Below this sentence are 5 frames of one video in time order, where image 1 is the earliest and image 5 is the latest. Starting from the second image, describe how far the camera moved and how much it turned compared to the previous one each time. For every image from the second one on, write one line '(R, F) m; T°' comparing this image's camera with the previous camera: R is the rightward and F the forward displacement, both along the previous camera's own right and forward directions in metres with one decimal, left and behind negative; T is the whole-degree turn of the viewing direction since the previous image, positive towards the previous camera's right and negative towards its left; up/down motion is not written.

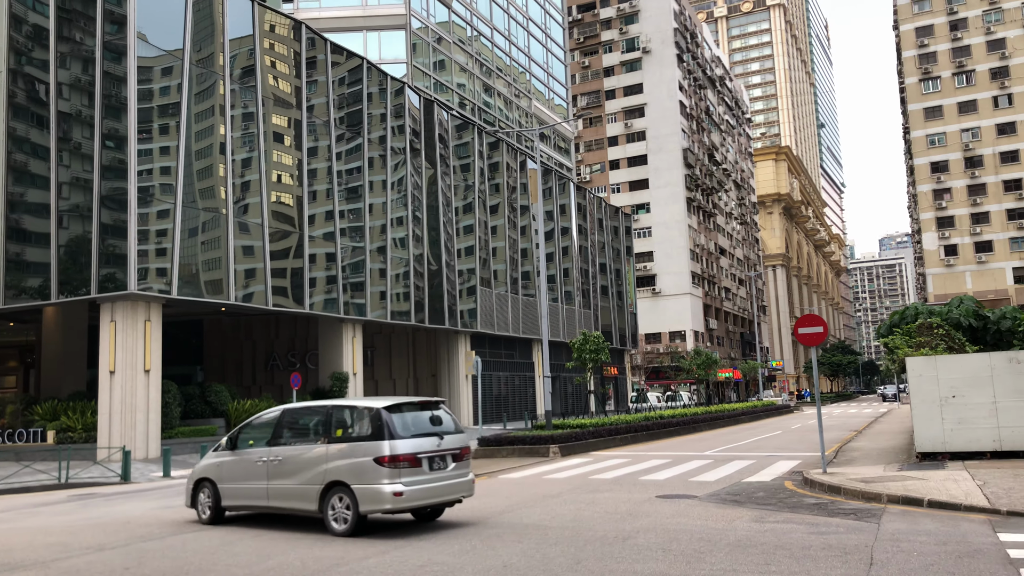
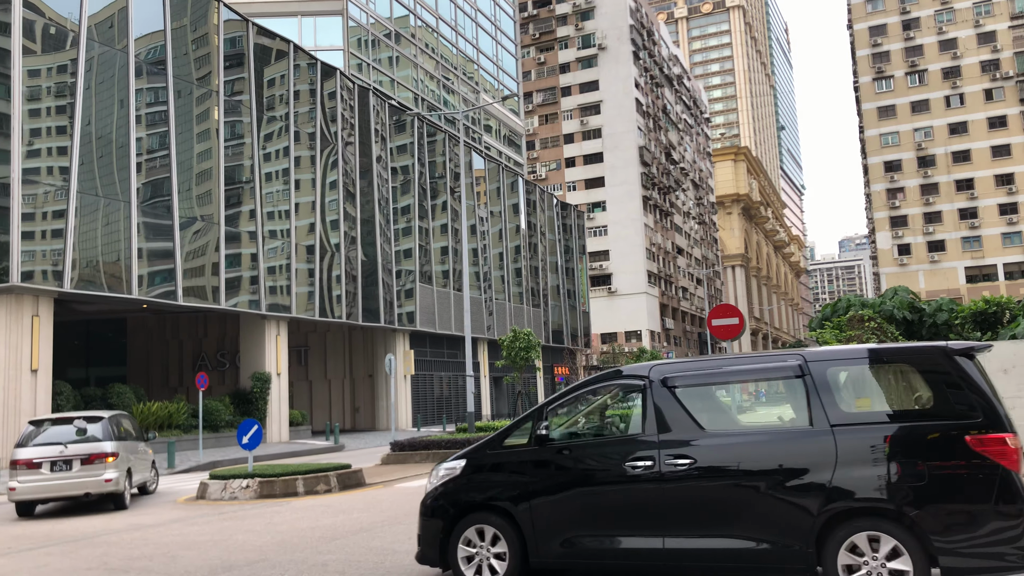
(+1.1, +1.4) m; +2°
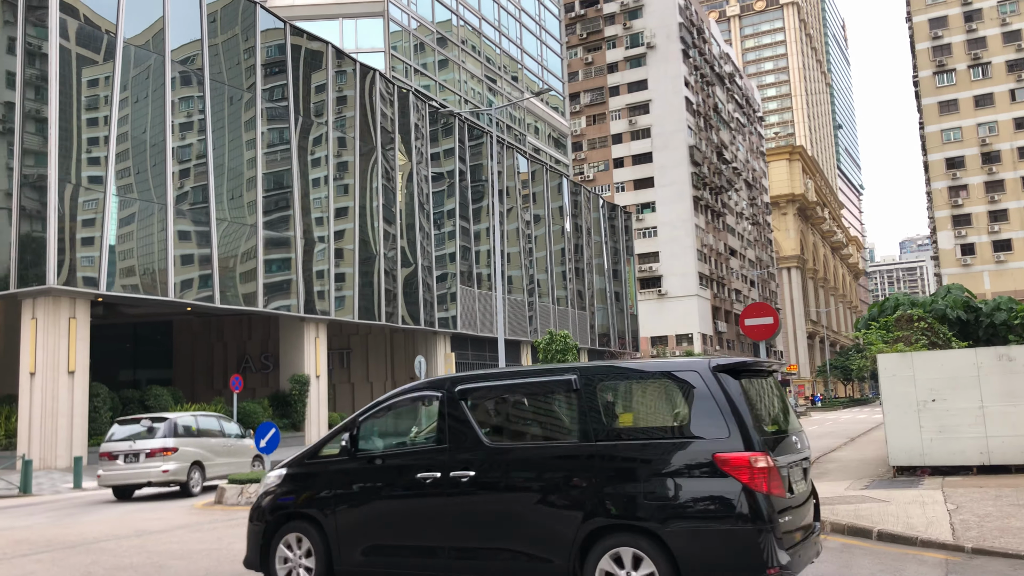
(+0.4, +0.6) m; -3°
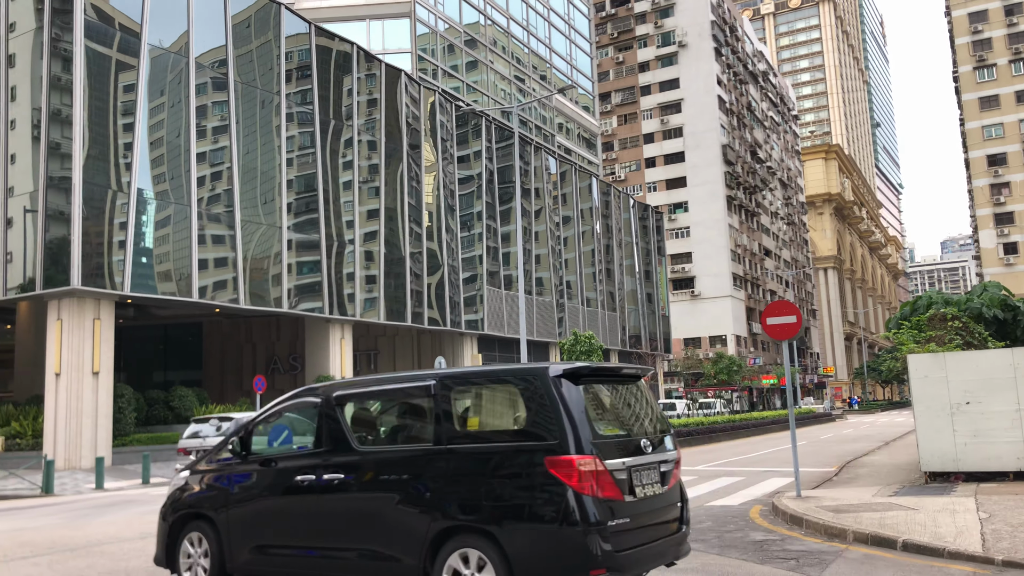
(+0.3, +0.3) m; -2°
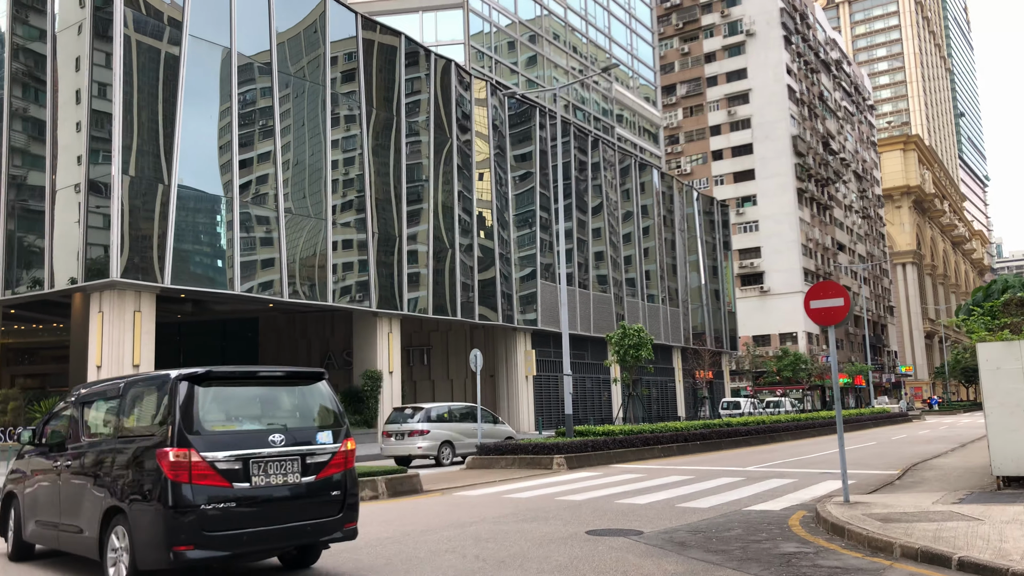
(+0.6, +0.9) m; -5°
